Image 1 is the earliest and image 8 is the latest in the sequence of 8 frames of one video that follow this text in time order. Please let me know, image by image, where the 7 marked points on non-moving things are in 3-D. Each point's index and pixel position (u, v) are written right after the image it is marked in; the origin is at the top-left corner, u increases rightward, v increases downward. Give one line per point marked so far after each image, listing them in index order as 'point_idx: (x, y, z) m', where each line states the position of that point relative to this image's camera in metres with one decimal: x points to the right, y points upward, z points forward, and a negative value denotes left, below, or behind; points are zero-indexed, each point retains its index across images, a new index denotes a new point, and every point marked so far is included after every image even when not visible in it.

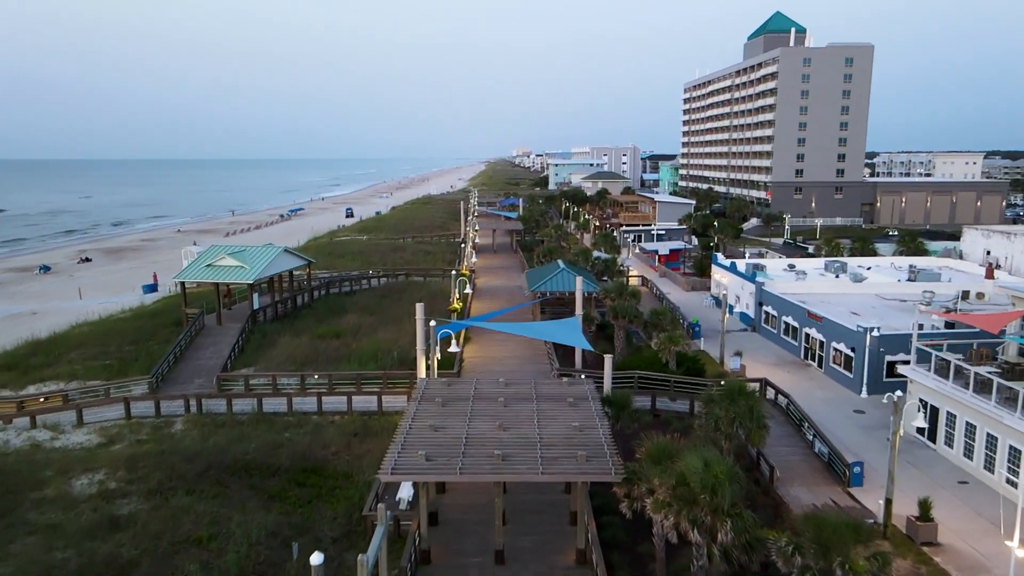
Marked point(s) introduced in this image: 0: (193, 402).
0: (-8.8, -3.1, +19.9) m
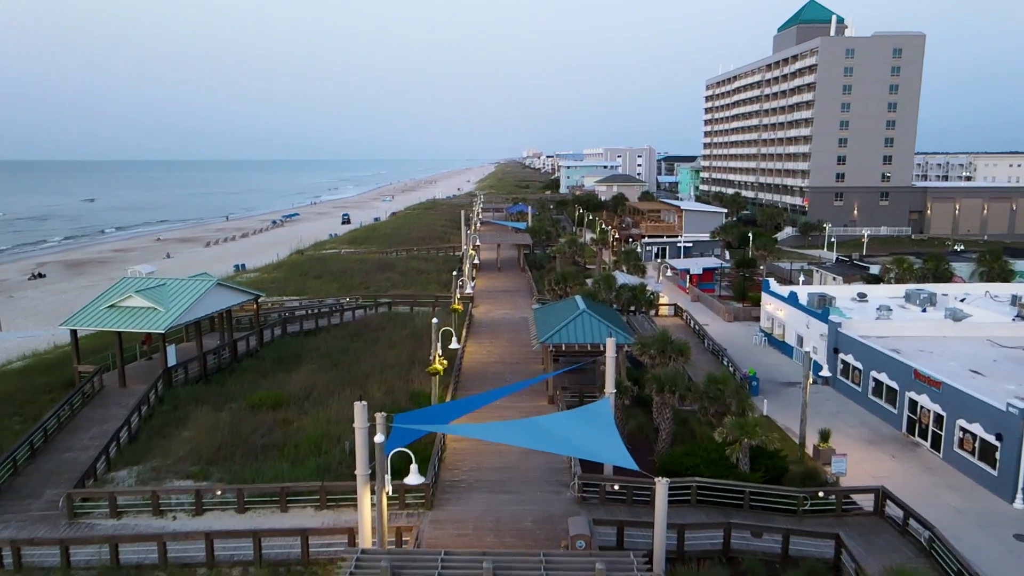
0: (-8.8, -4.6, +12.7) m
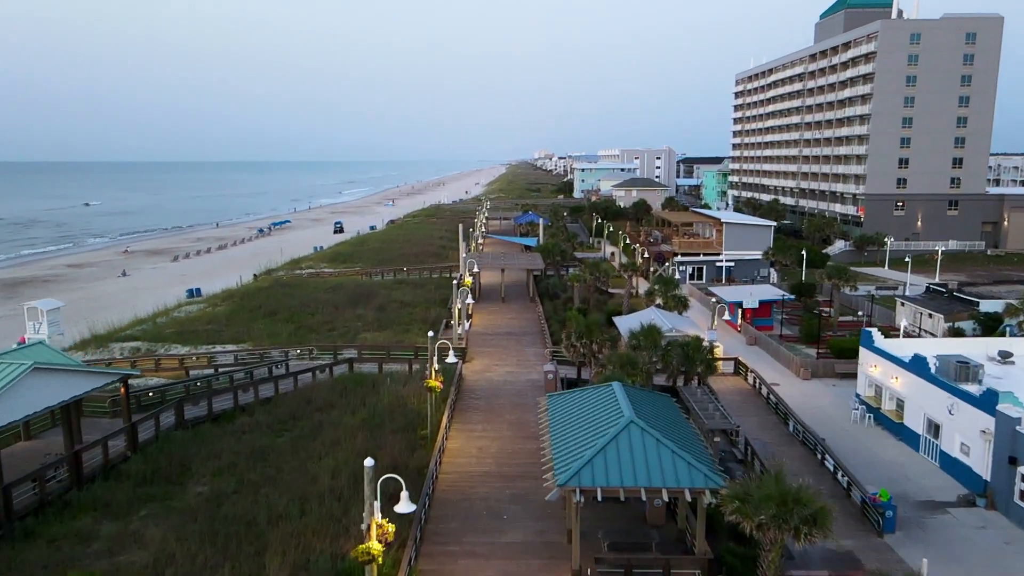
0: (-9.0, -6.3, +3.8) m
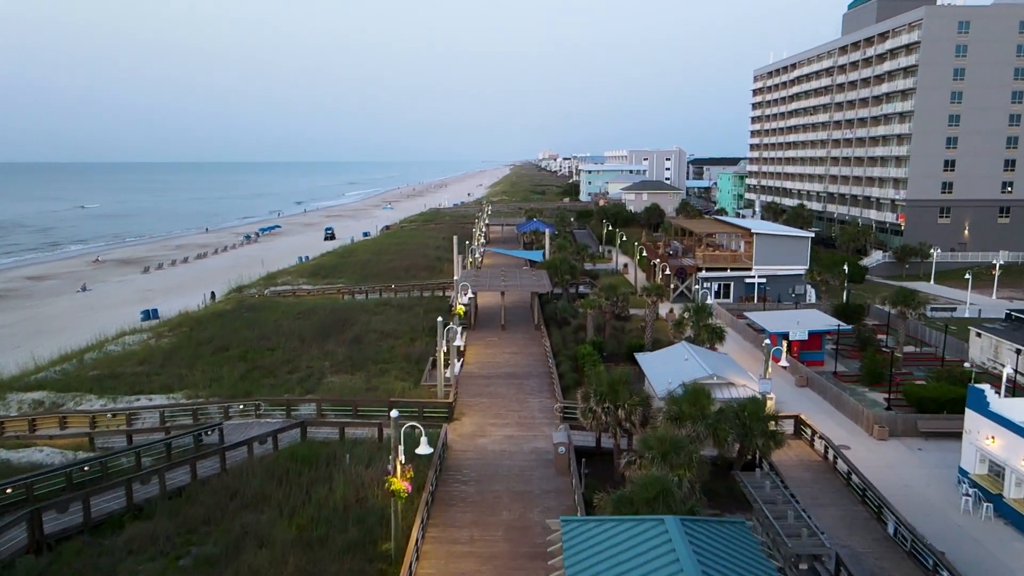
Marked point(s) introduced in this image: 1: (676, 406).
0: (-9.2, -7.4, -1.8) m
1: (+3.8, -2.7, +16.8) m
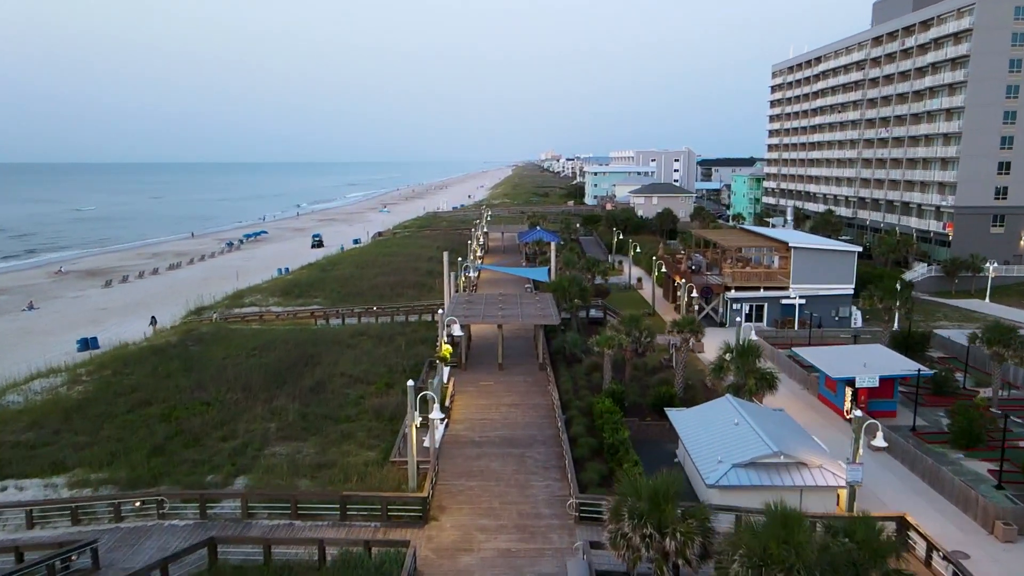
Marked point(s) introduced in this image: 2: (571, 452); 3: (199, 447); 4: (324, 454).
0: (-9.3, -8.5, -7.5) m
1: (+3.8, -3.9, +11.1) m
2: (+1.6, -4.4, +19.3) m
3: (-8.2, -4.1, +18.8) m
4: (-4.9, -4.3, +18.8) m
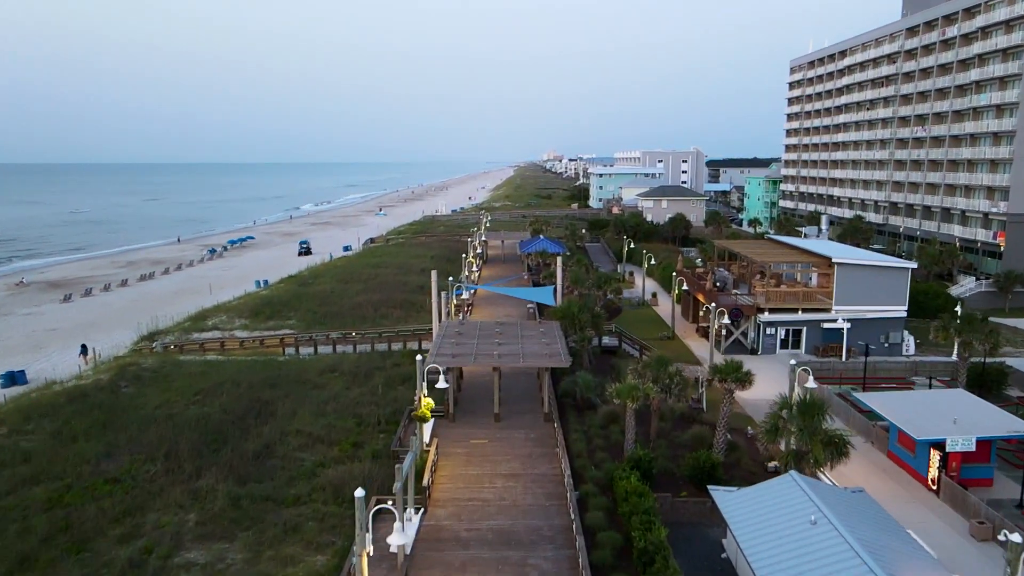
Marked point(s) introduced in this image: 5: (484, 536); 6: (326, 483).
0: (-9.4, -9.5, -12.4) m
1: (+3.7, -4.8, +6.1) m
2: (+1.5, -5.4, +14.4) m
3: (-8.2, -5.1, +13.9) m
4: (-5.0, -5.3, +13.9) m
5: (-0.6, -5.2, +15.1) m
6: (-4.4, -4.6, +17.1) m
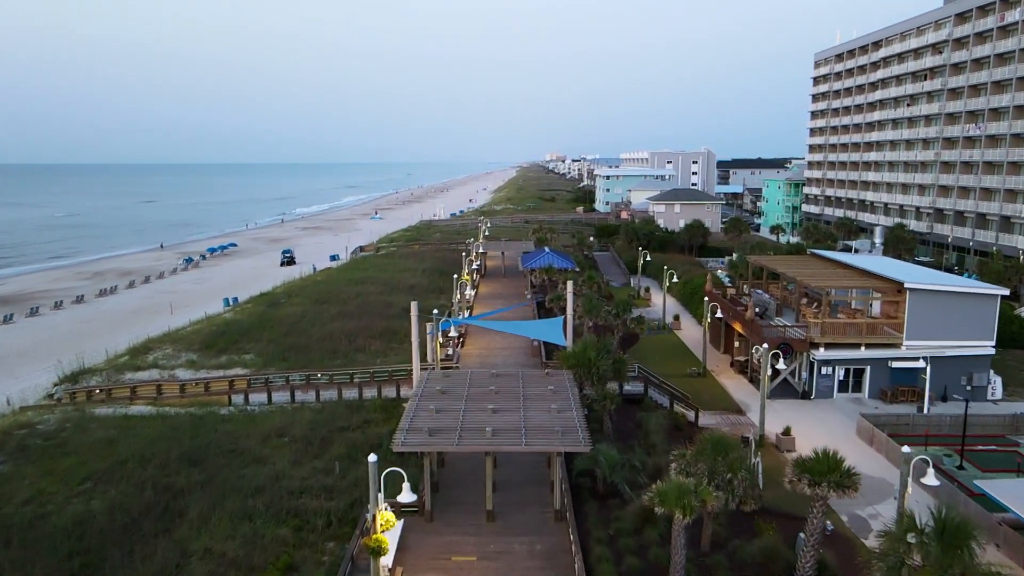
0: (-9.6, -10.6, -18.2) m
1: (+3.6, -5.9, +0.3) m
2: (+1.5, -6.5, +8.5) m
3: (-8.3, -6.2, +8.1) m
4: (-5.0, -6.4, +8.1) m
5: (-0.6, -6.3, +9.3) m
6: (-4.4, -5.7, +11.3) m
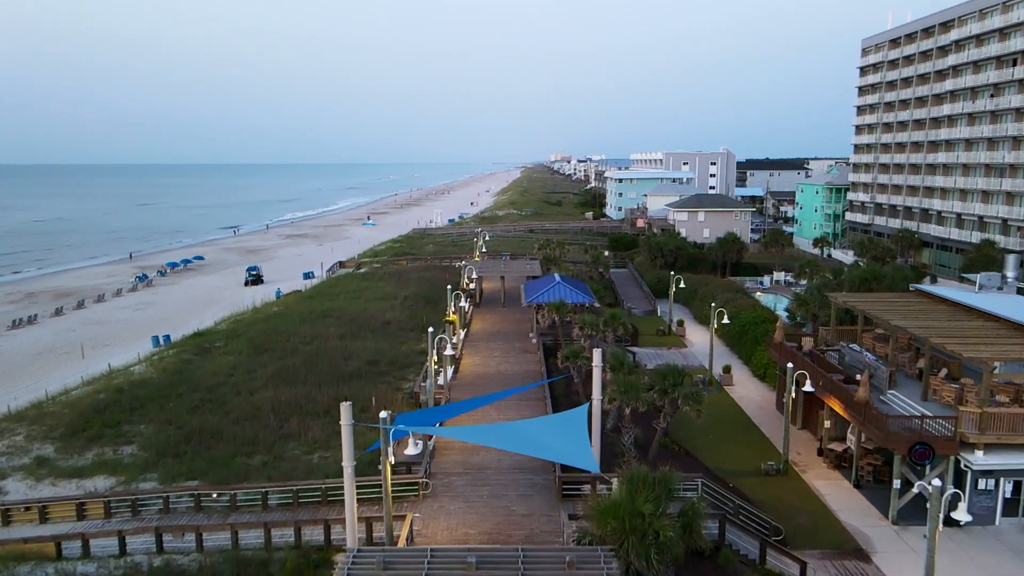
0: (-9.9, -12.3, -27.3) m
1: (+3.4, -7.7, -8.8) m
2: (+1.3, -8.2, -0.6) m
3: (-8.4, -7.9, -0.9) m
4: (-5.2, -8.1, -1.0) m
5: (-0.8, -8.0, +0.2) m
6: (-4.6, -7.5, +2.2) m
